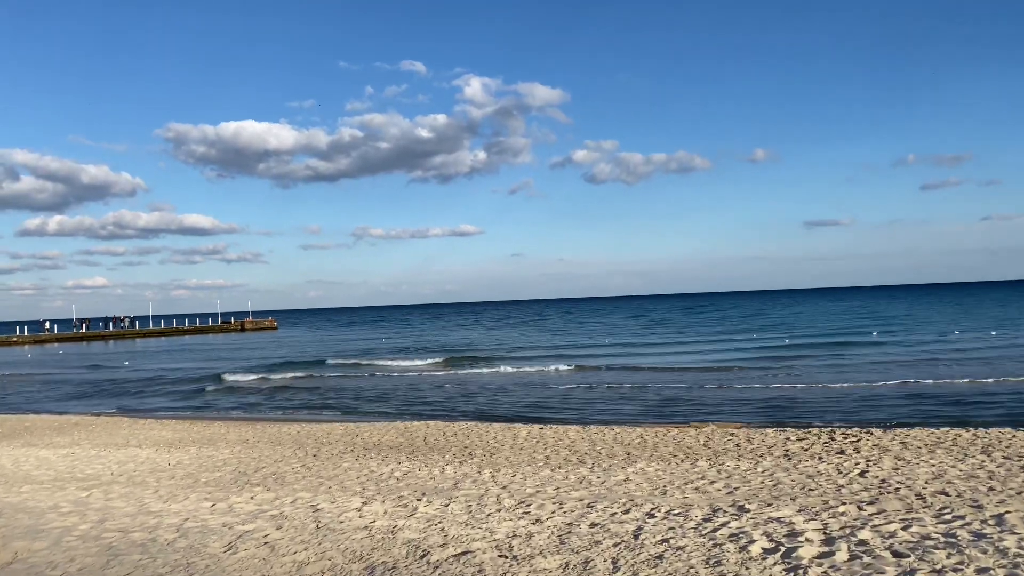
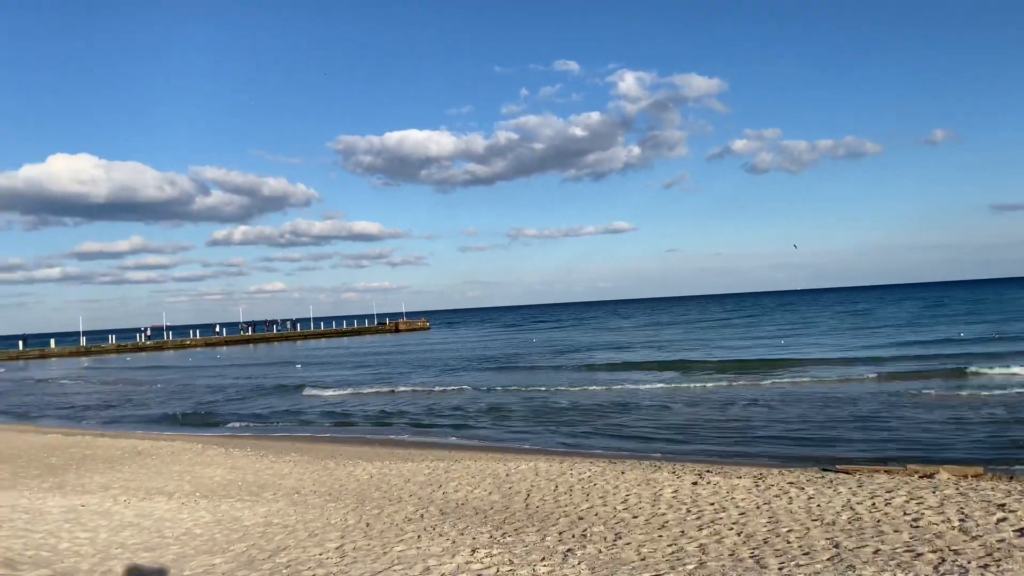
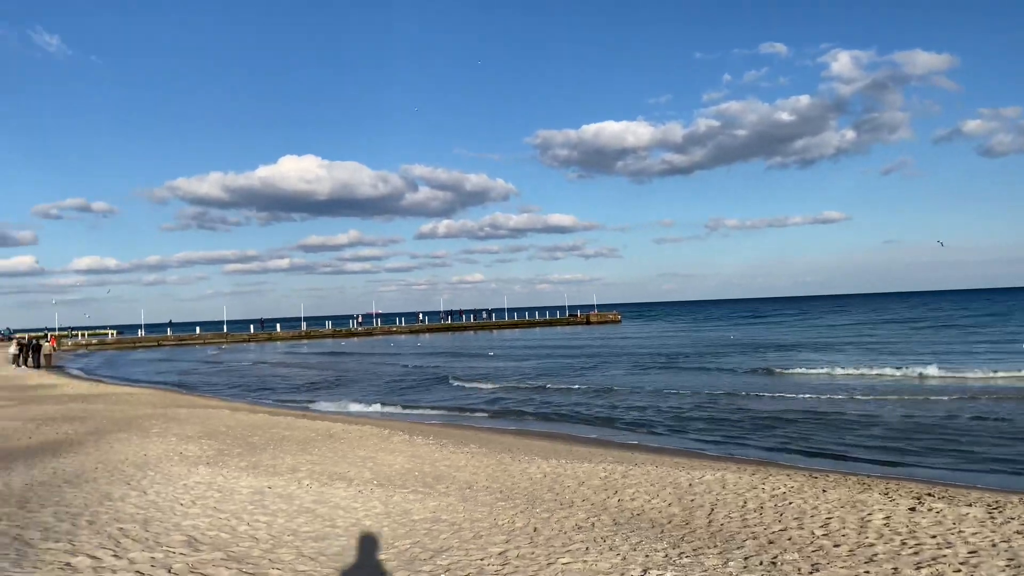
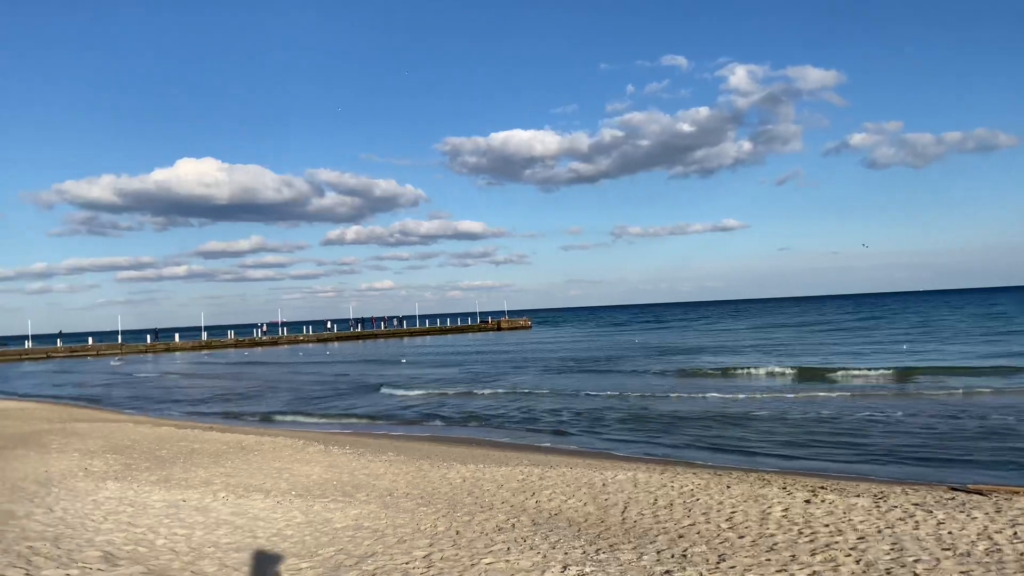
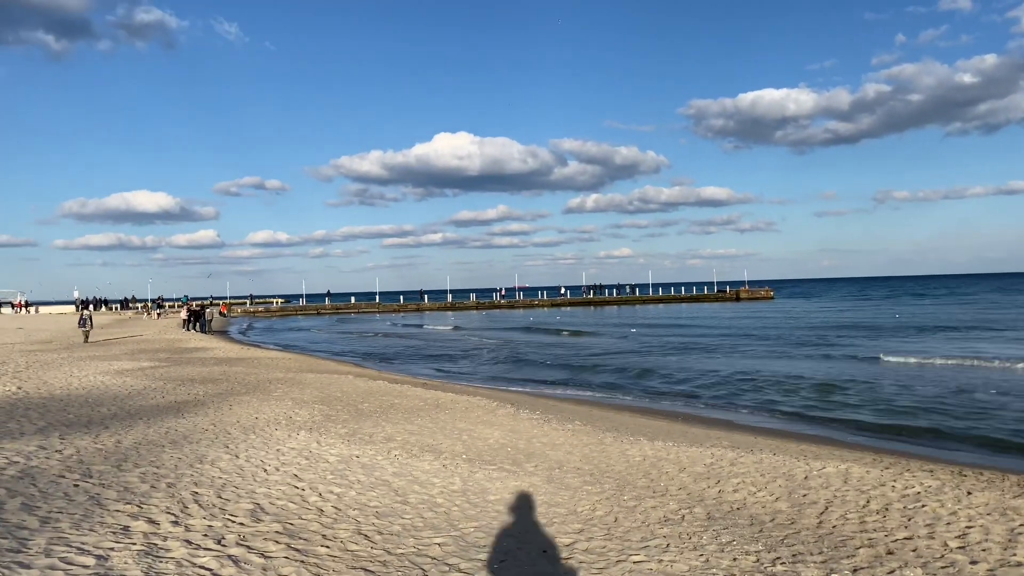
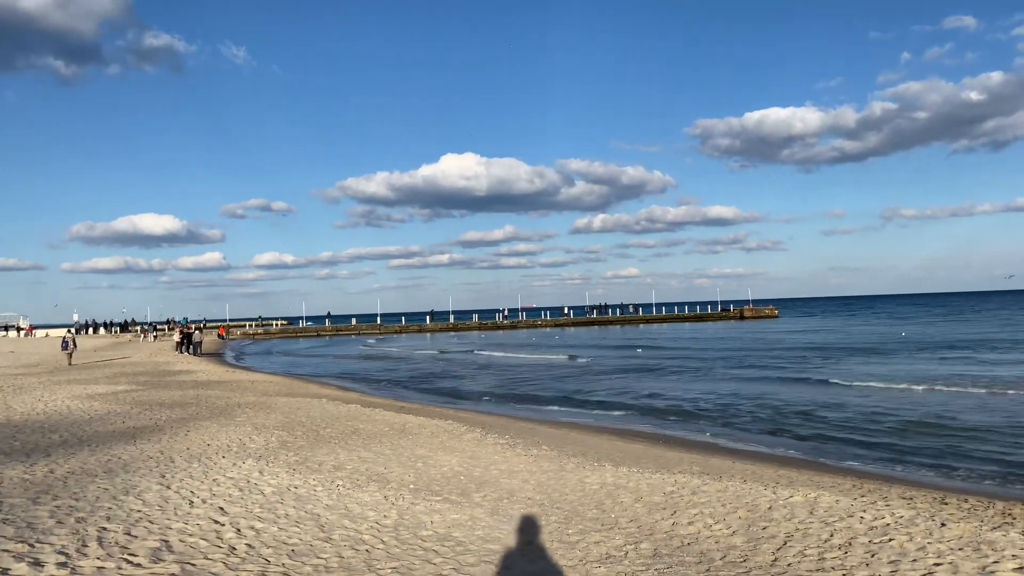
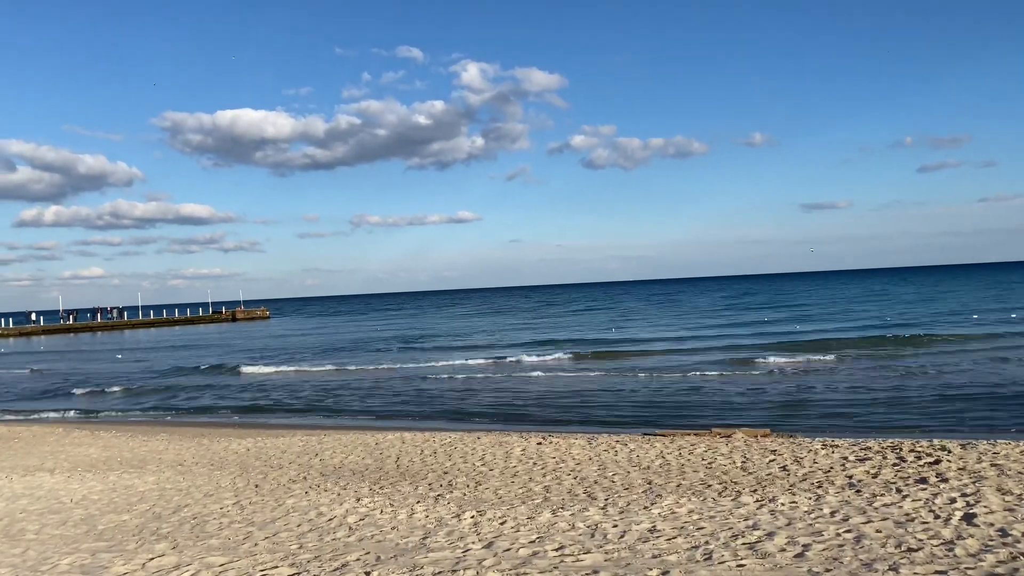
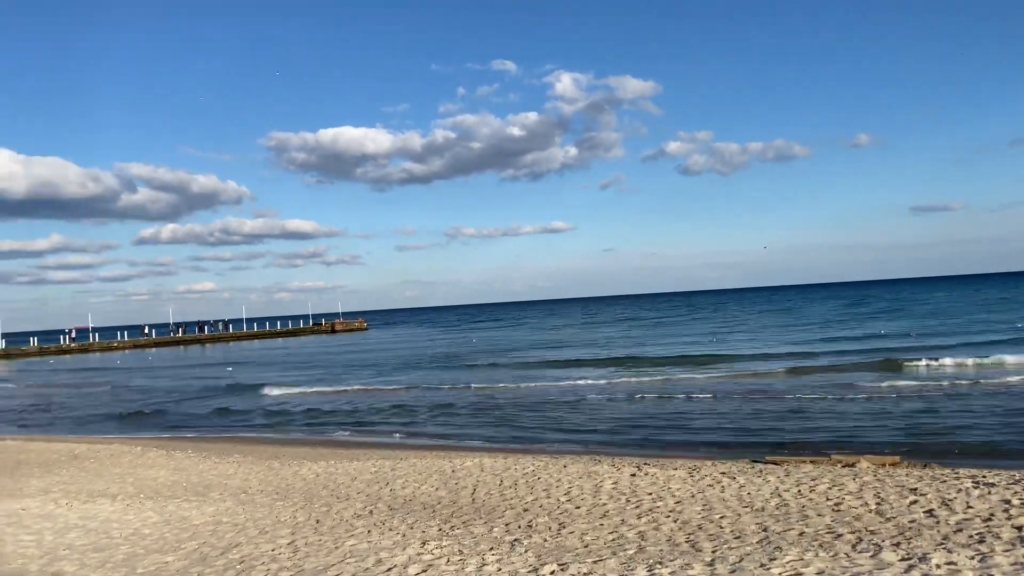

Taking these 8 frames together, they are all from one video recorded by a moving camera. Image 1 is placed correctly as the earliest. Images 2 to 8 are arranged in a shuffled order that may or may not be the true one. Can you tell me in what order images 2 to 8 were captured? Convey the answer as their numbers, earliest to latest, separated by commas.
7, 8, 2, 4, 3, 5, 6
